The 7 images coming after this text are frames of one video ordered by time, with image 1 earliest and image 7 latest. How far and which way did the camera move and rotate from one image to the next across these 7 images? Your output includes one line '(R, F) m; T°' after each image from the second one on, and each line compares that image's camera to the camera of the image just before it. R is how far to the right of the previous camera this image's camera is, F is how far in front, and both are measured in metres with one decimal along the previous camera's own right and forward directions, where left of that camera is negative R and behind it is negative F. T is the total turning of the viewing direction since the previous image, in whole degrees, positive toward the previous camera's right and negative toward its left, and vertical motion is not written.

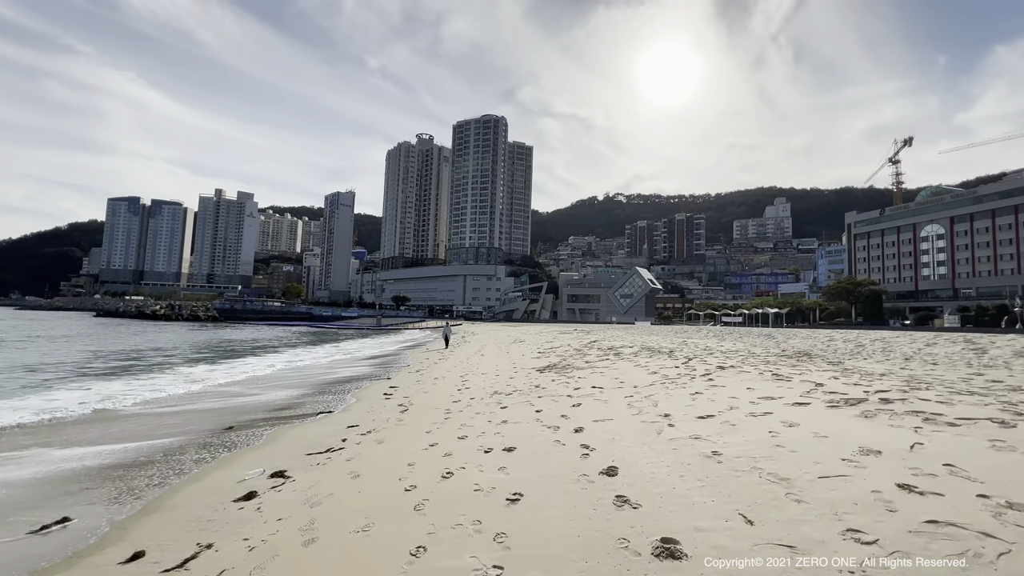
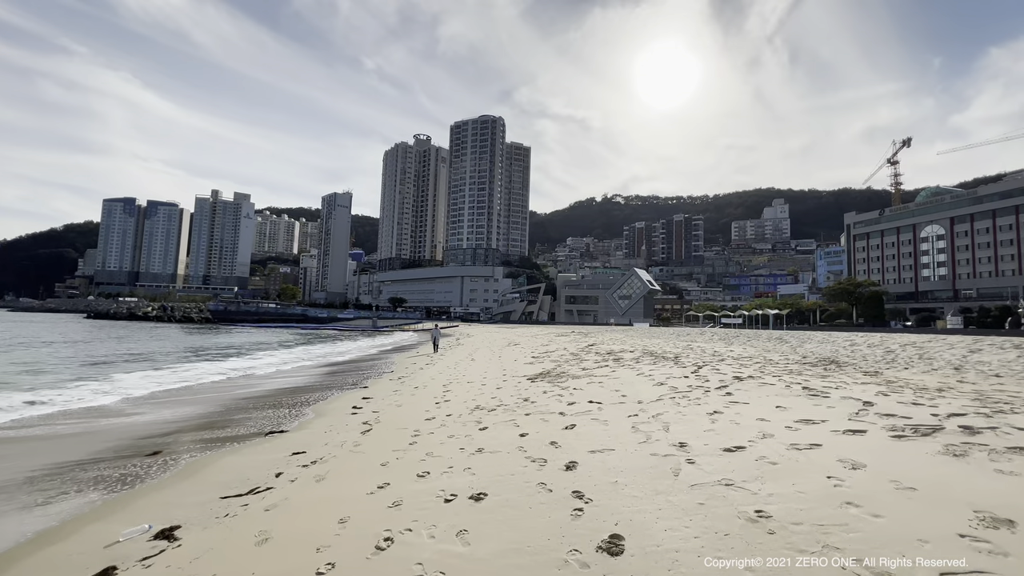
(+0.3, +1.4) m; 0°
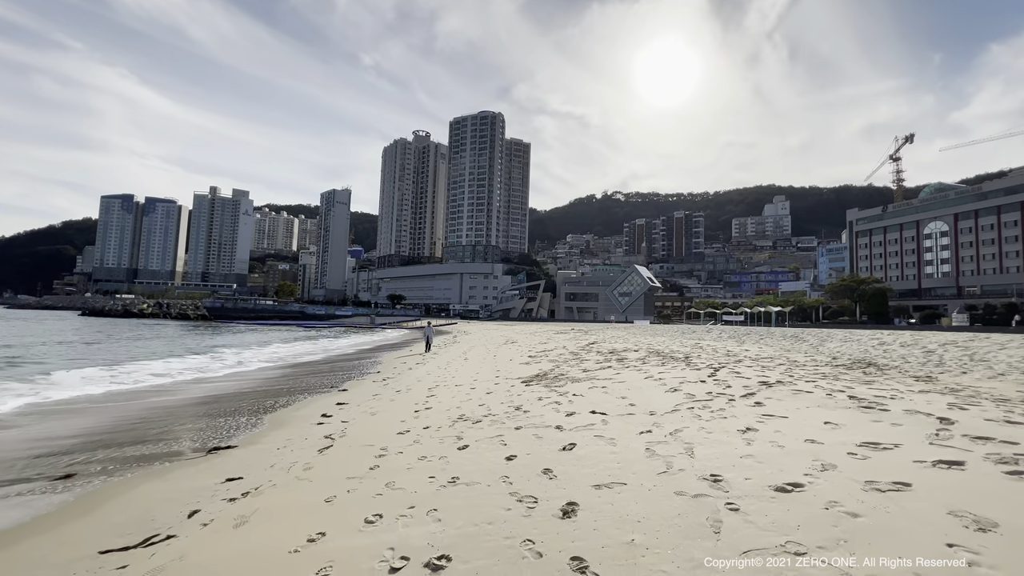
(+0.2, +1.3) m; 0°
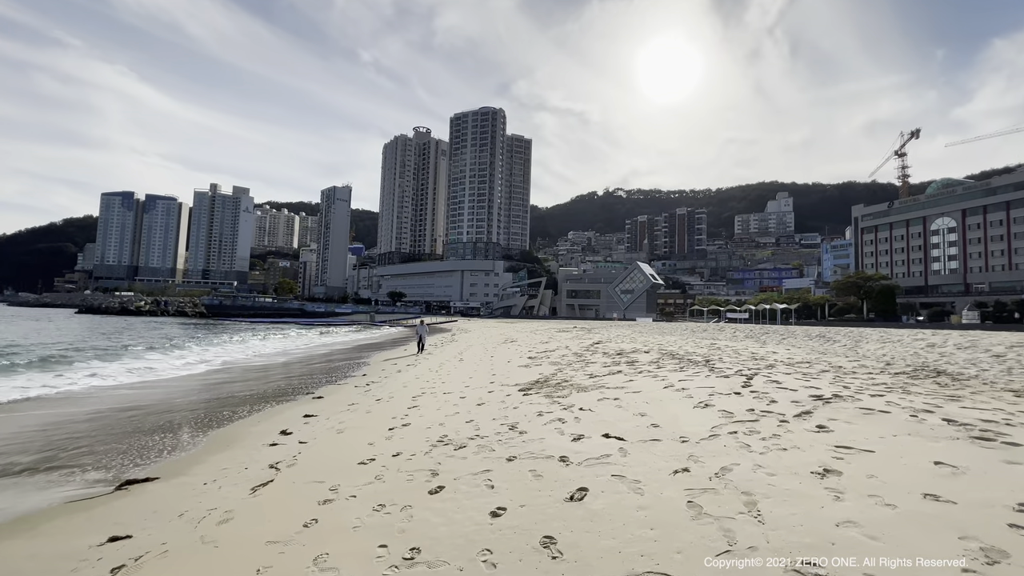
(+0.1, +1.5) m; 0°
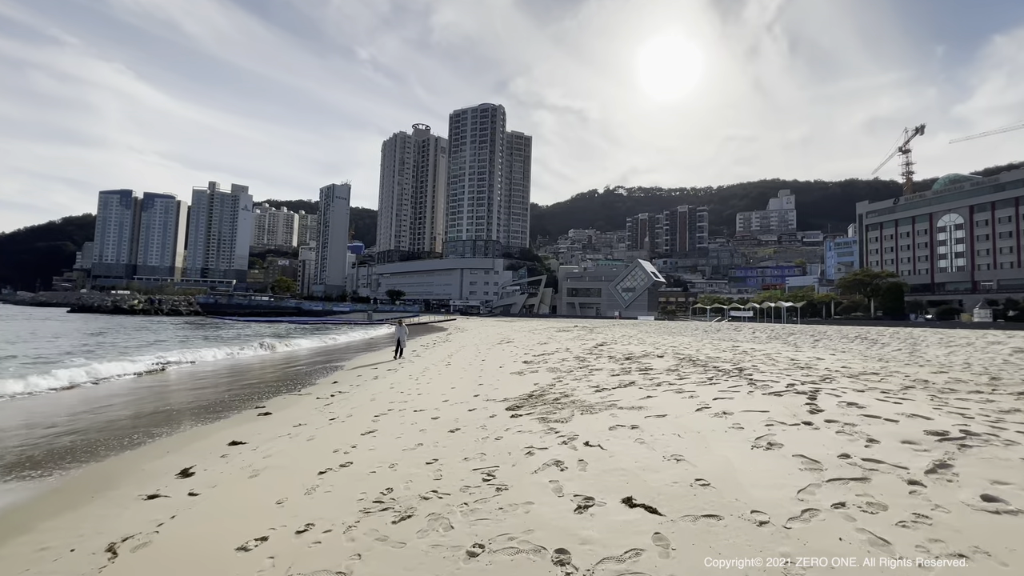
(+0.2, +2.0) m; 0°
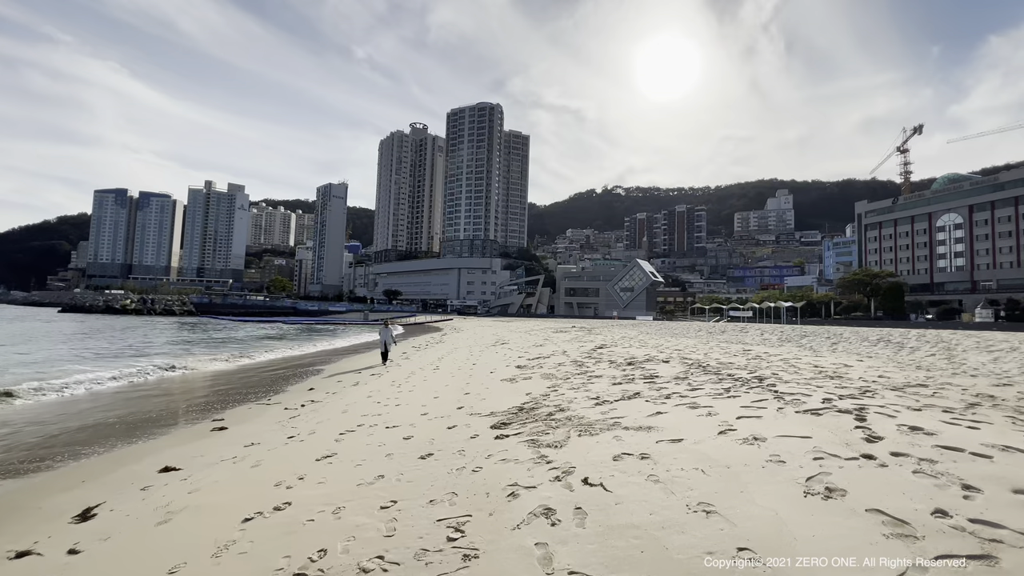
(+0.2, +1.1) m; 0°
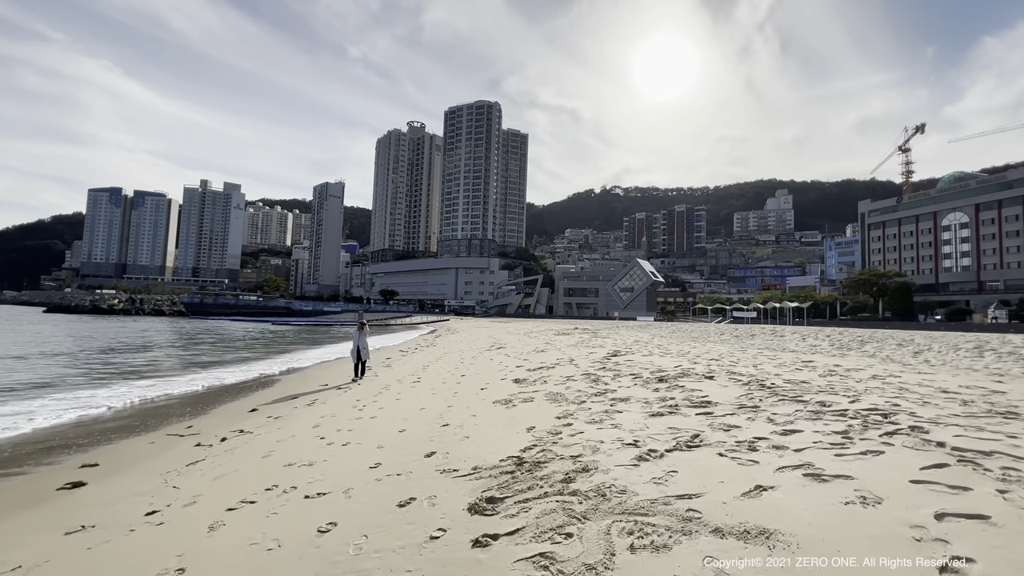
(0.0, +2.7) m; 0°
